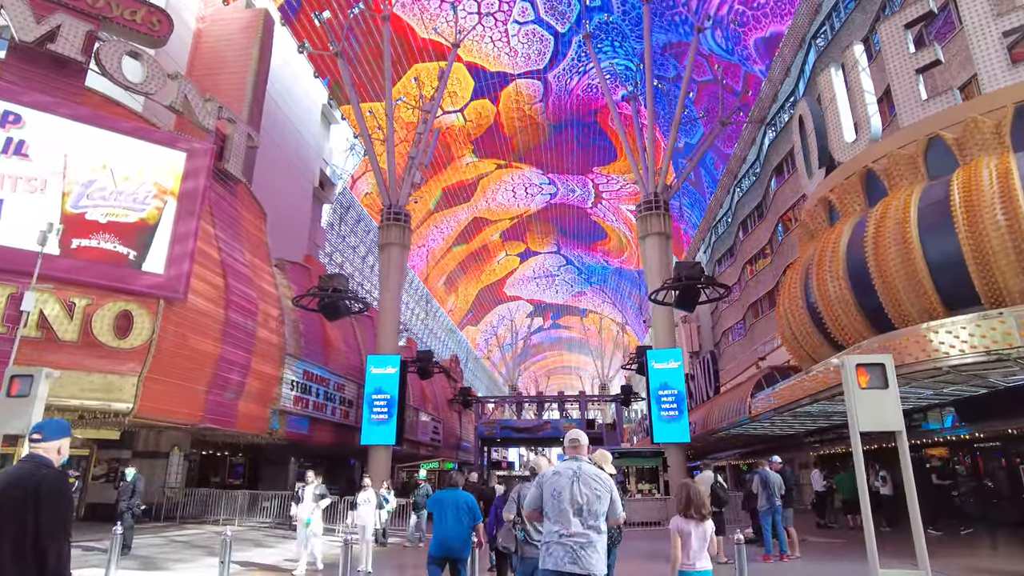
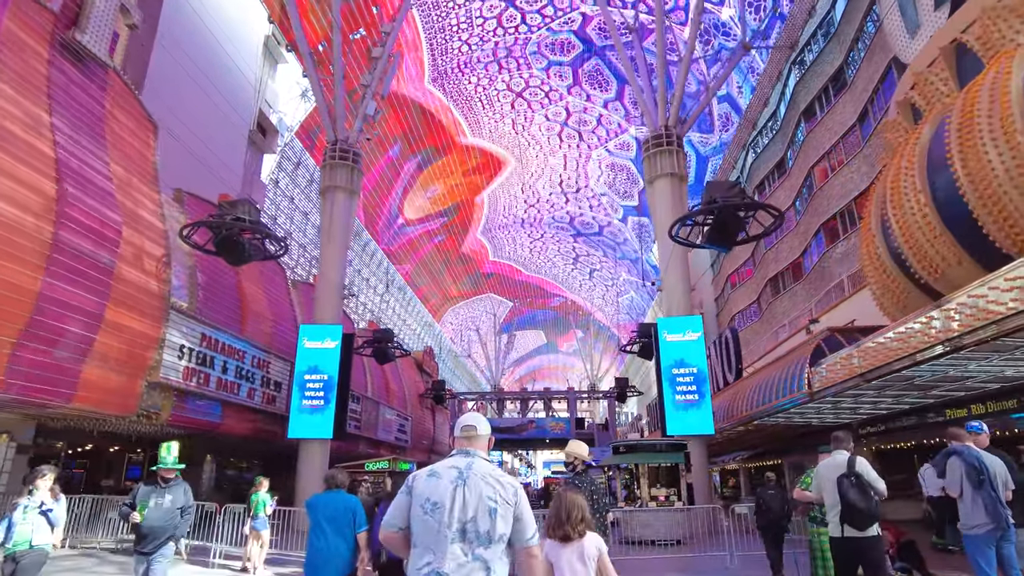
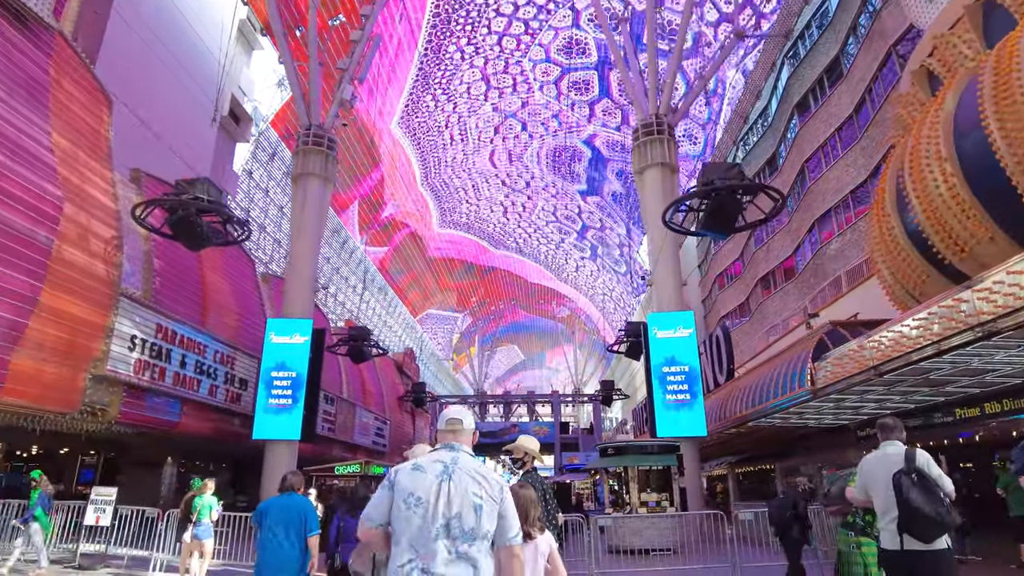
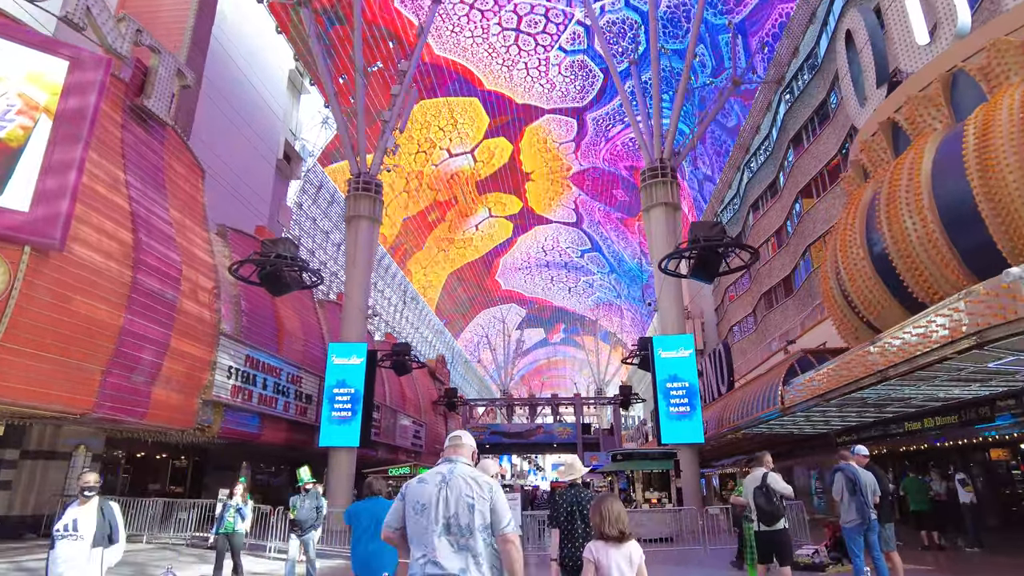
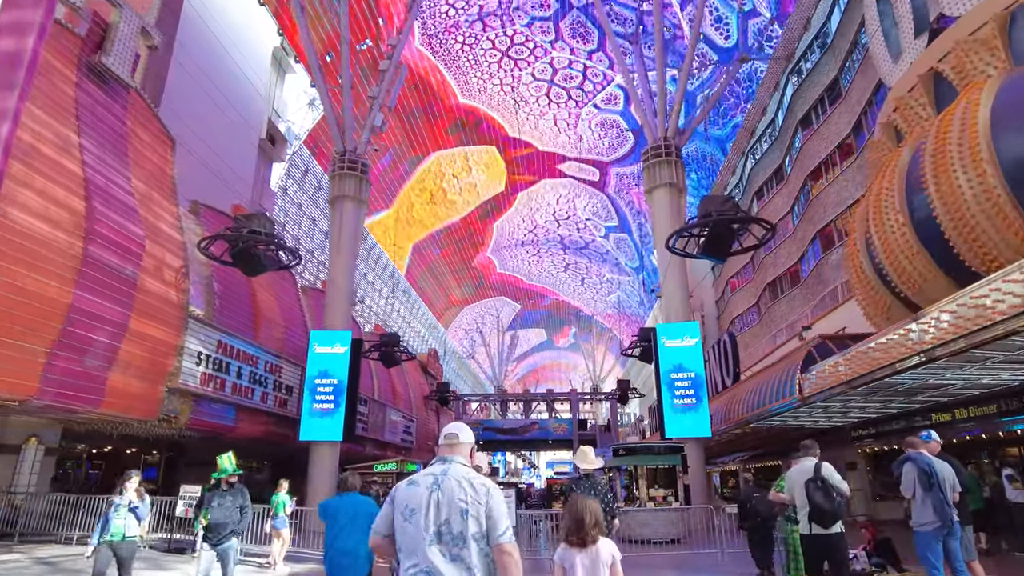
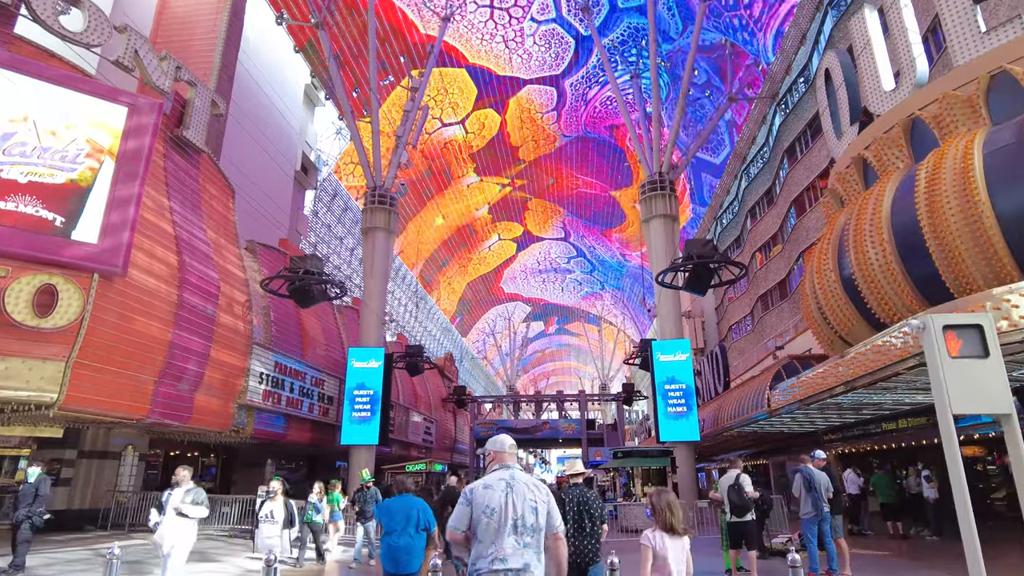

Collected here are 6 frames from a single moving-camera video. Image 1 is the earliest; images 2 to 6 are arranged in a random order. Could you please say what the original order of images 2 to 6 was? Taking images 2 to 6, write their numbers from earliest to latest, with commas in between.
6, 4, 5, 2, 3
